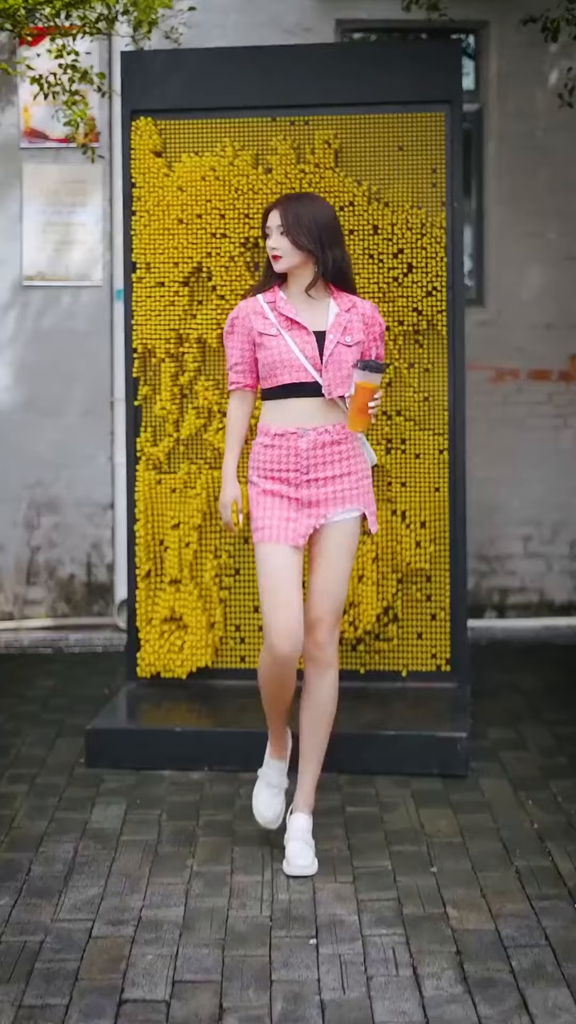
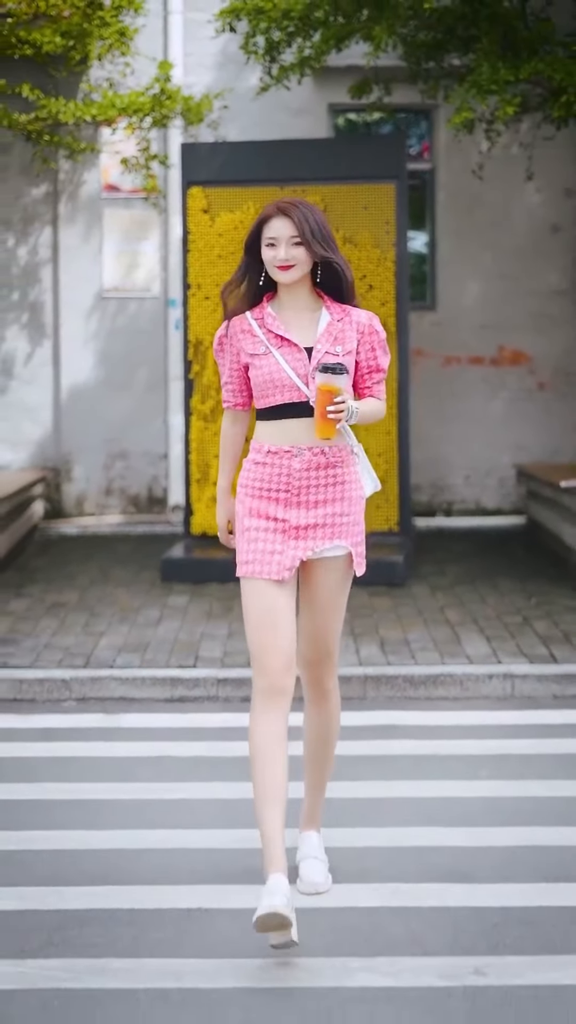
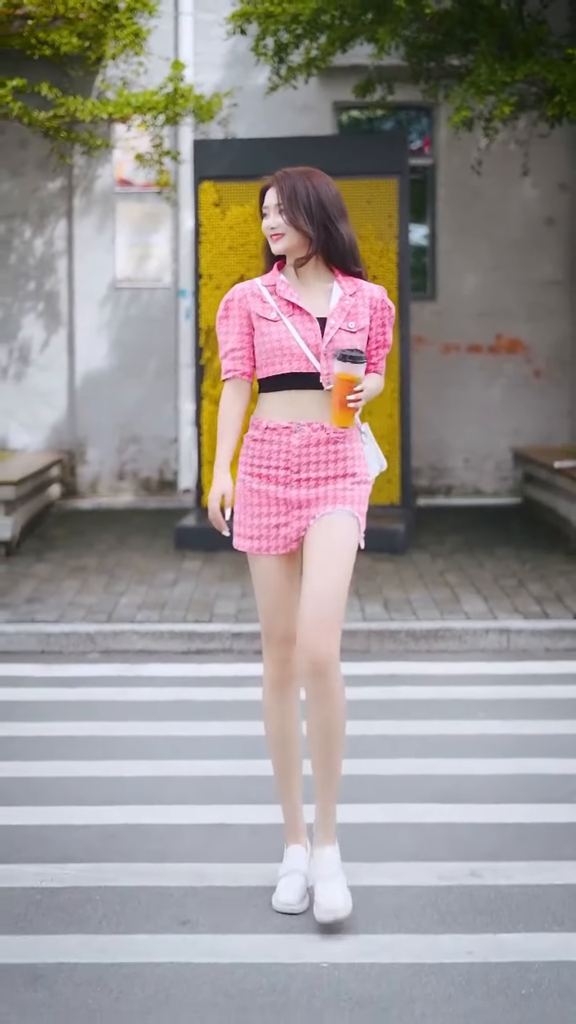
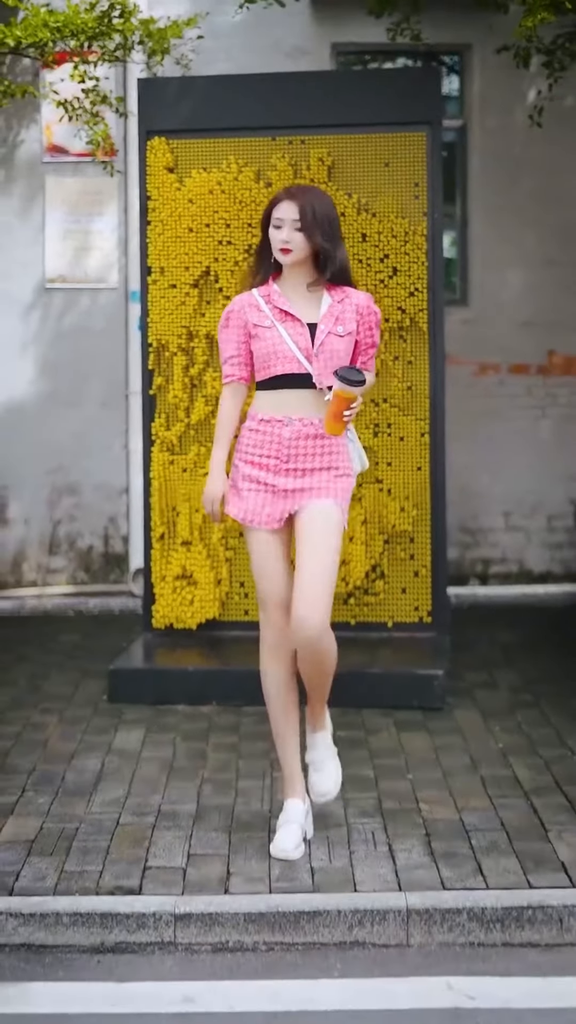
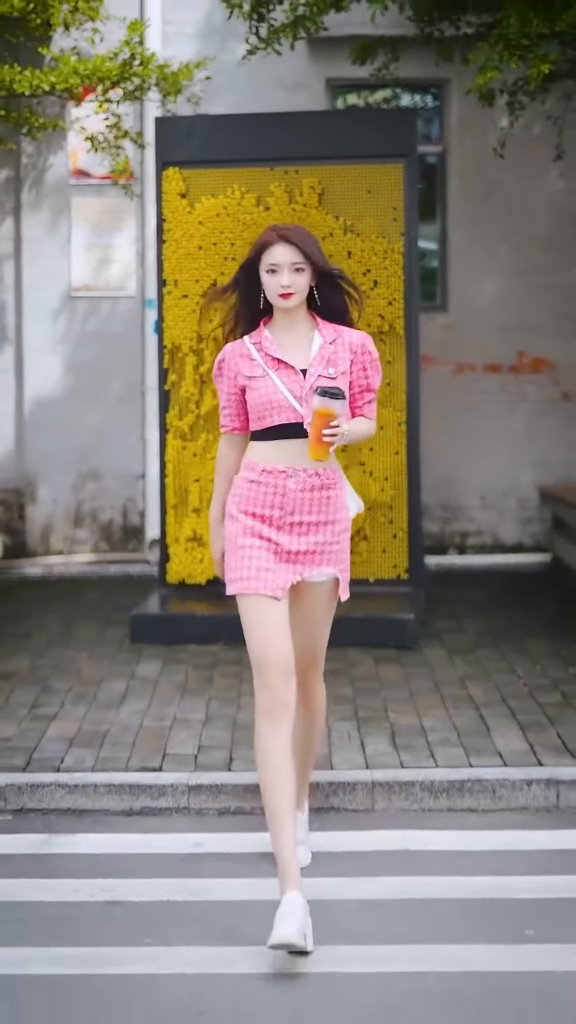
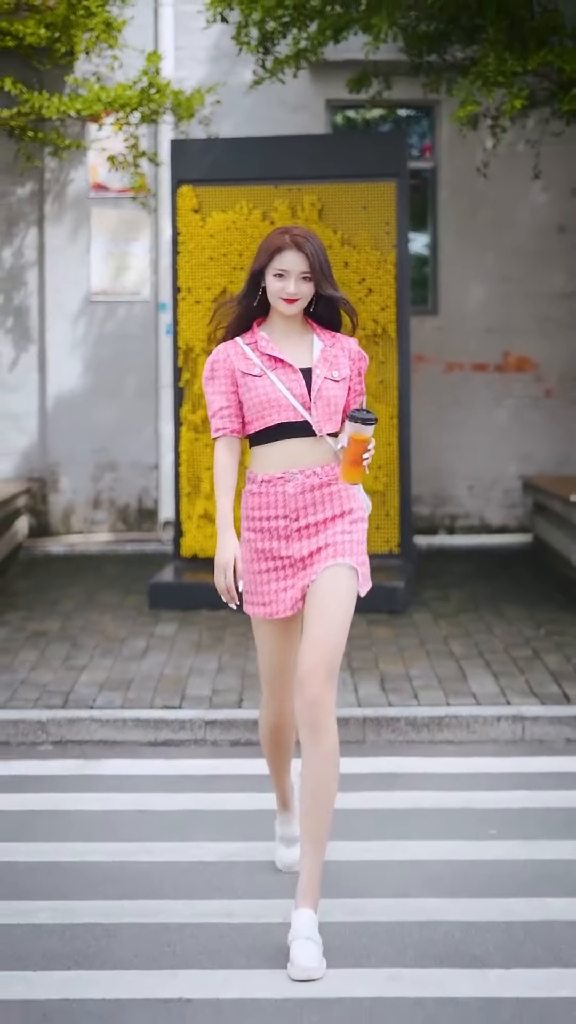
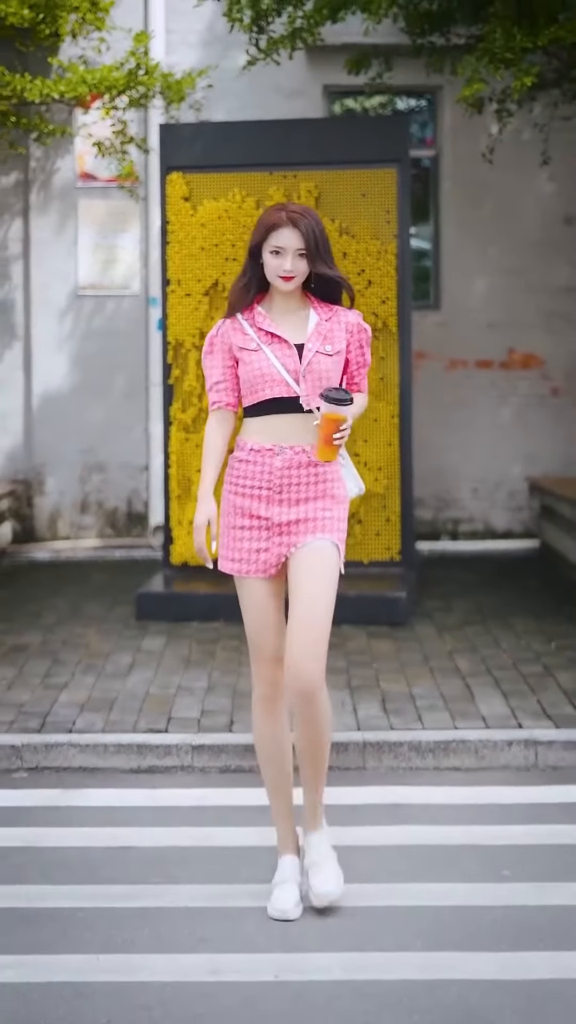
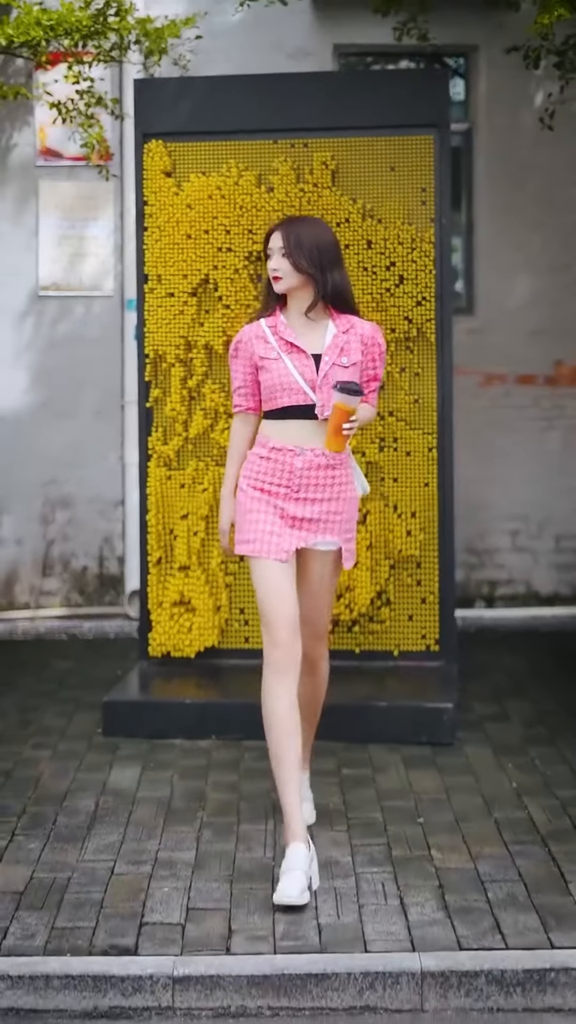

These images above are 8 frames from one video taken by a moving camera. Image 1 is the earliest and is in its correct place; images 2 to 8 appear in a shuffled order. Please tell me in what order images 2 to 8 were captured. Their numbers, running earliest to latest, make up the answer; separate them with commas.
8, 4, 5, 7, 6, 2, 3
